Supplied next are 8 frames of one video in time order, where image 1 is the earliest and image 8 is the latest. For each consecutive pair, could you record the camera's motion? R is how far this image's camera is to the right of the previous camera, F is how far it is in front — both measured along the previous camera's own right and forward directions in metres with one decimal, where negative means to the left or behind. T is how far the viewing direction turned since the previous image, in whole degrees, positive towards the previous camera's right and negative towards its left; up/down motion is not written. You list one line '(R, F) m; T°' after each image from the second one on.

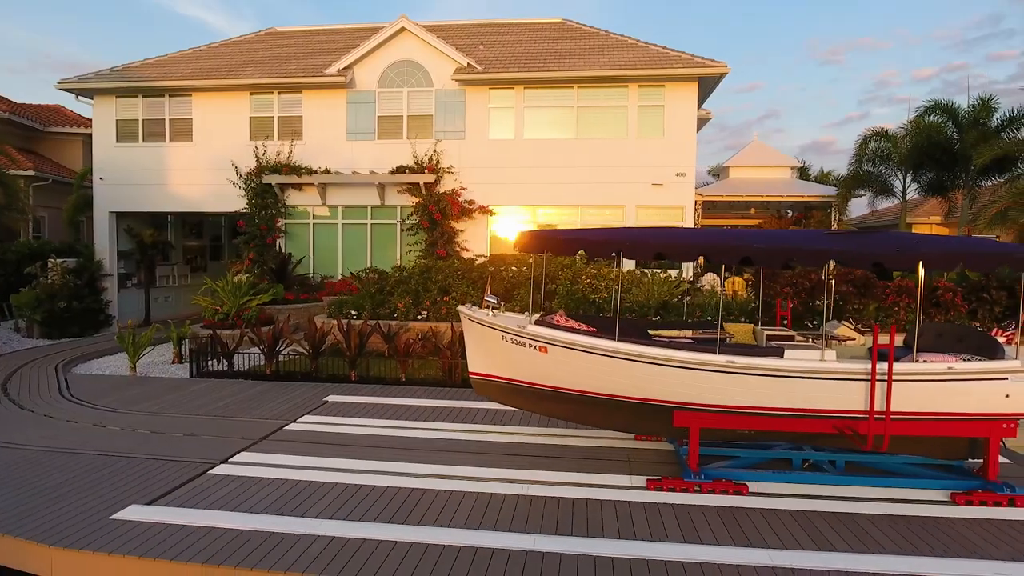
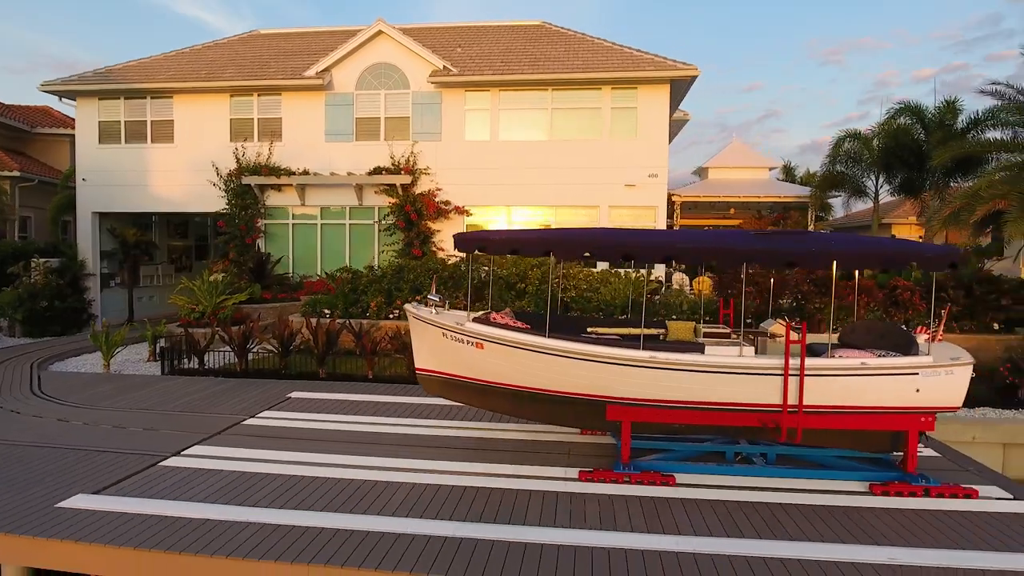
(+0.5, -0.2) m; 0°
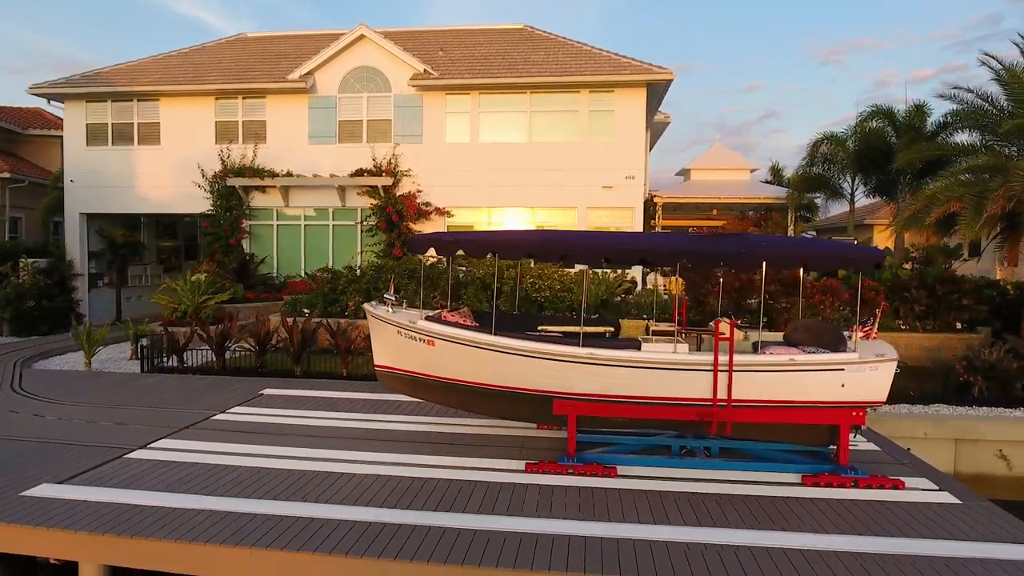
(+0.5, -0.2) m; 0°
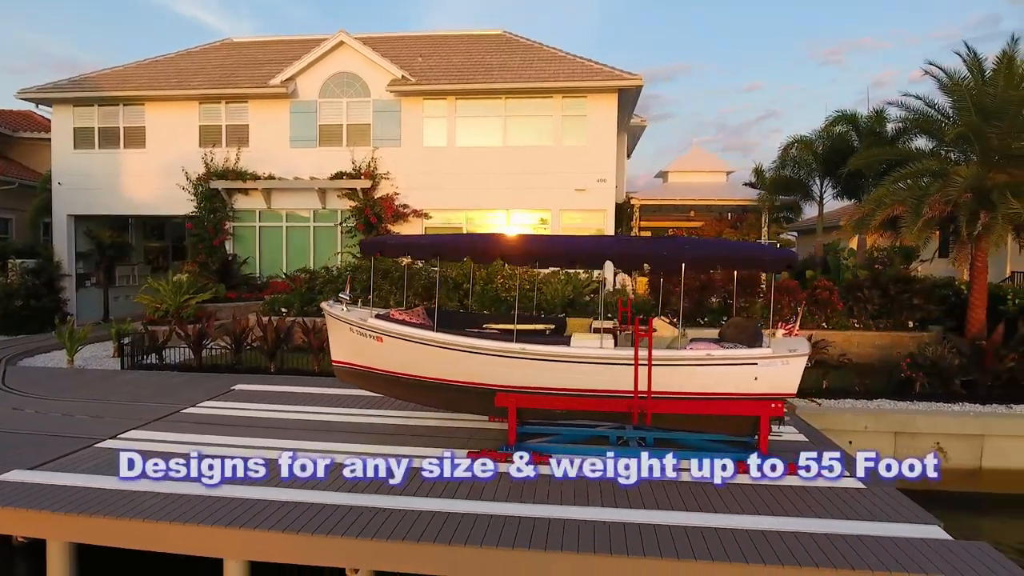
(+0.5, -0.4) m; 0°
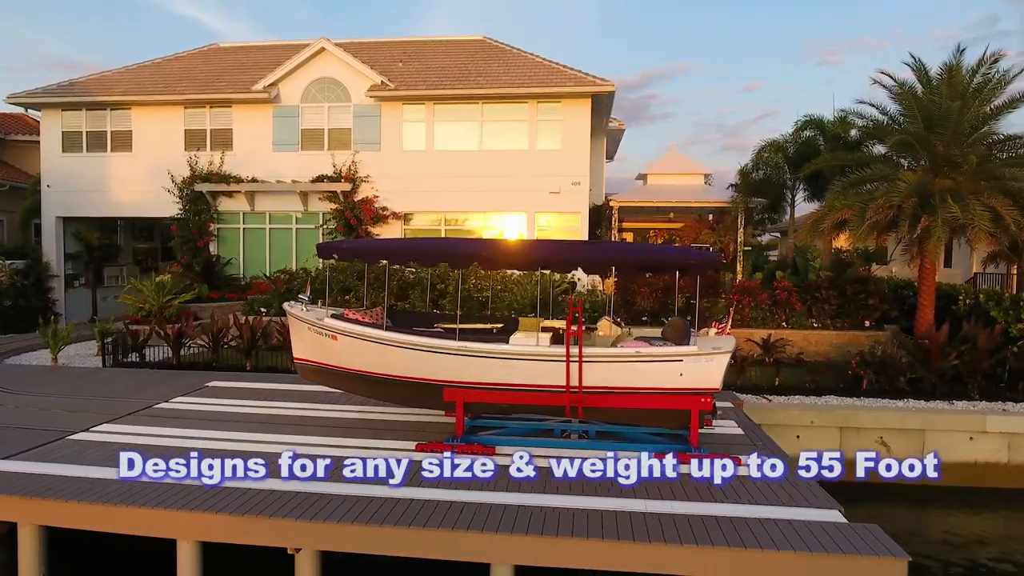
(+0.5, -0.4) m; 0°
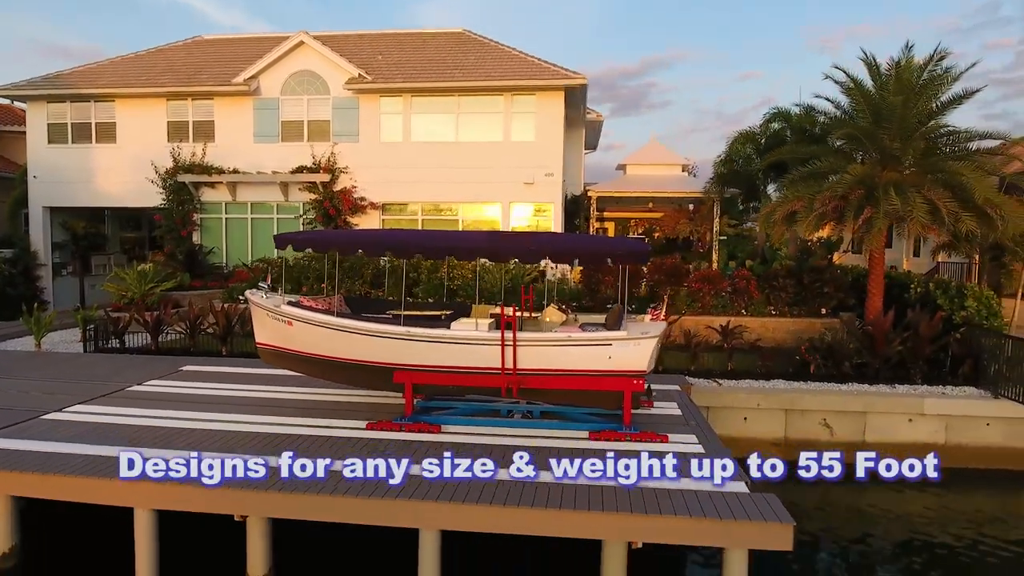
(+0.6, -0.4) m; 0°
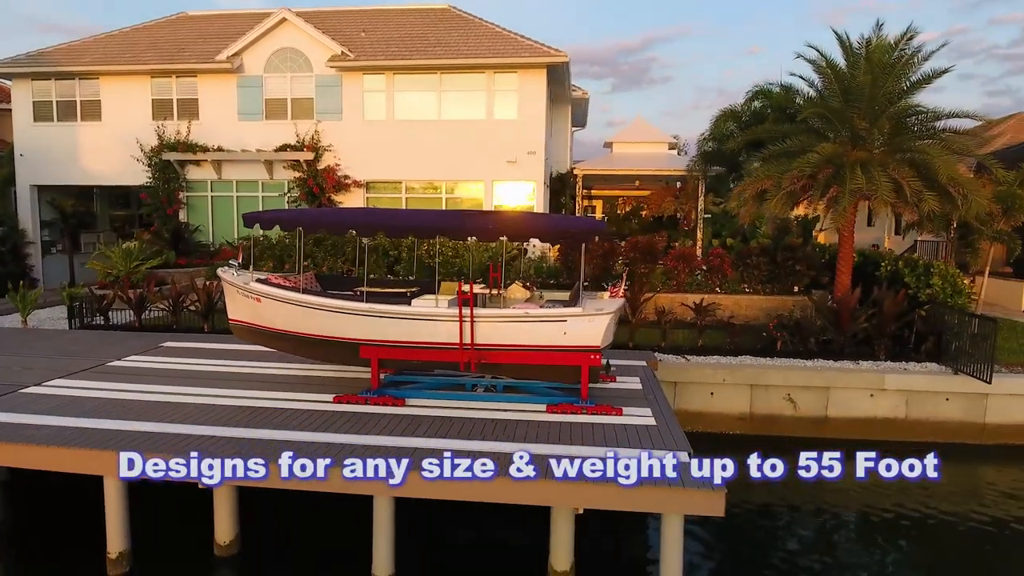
(+0.4, -0.2) m; 0°
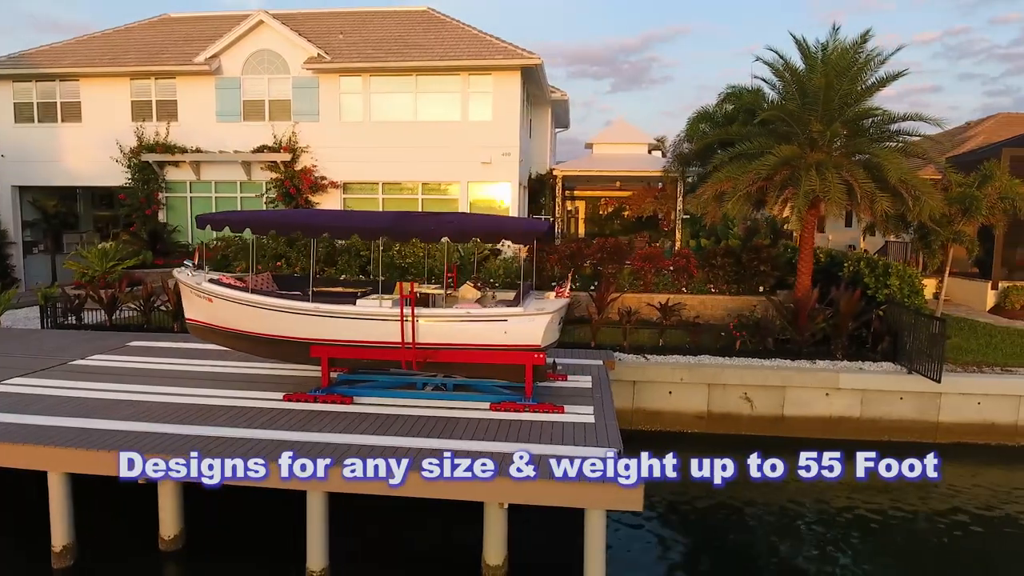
(+0.6, -0.1) m; 0°
